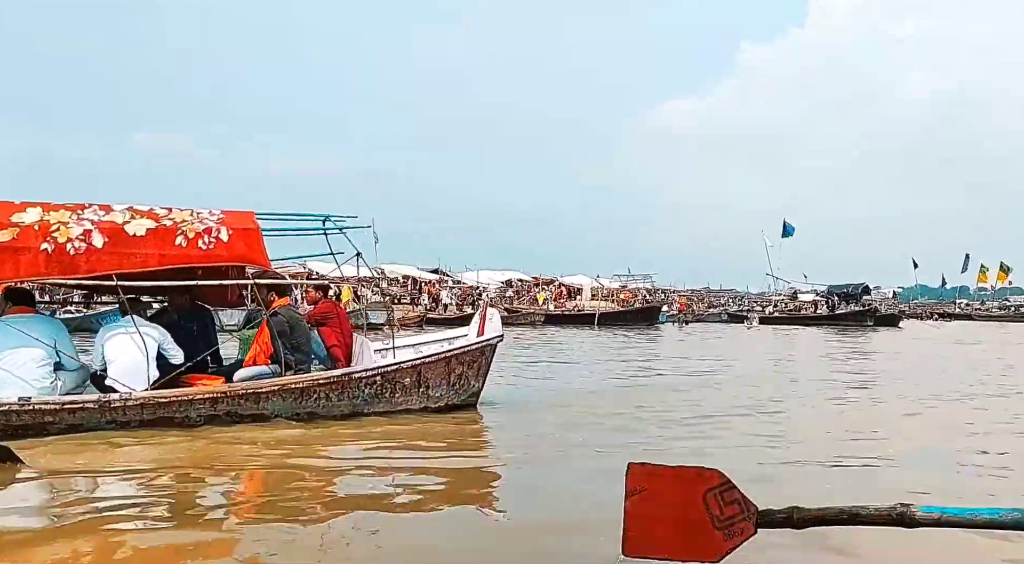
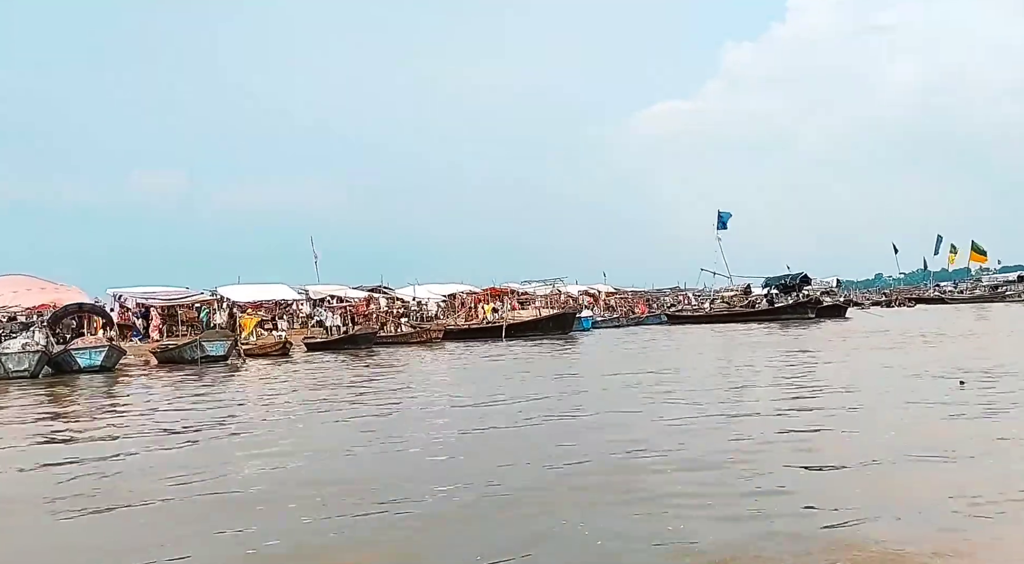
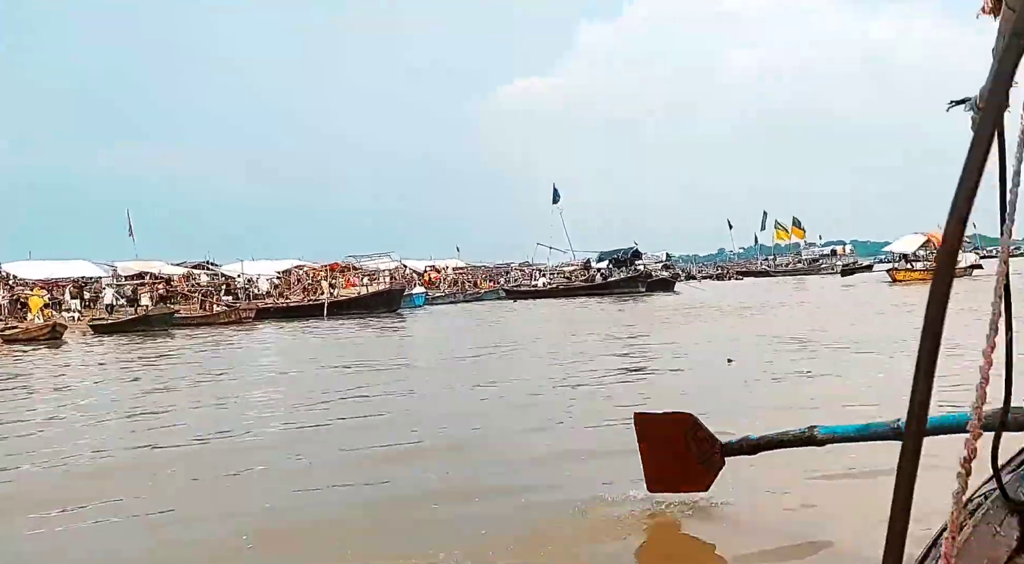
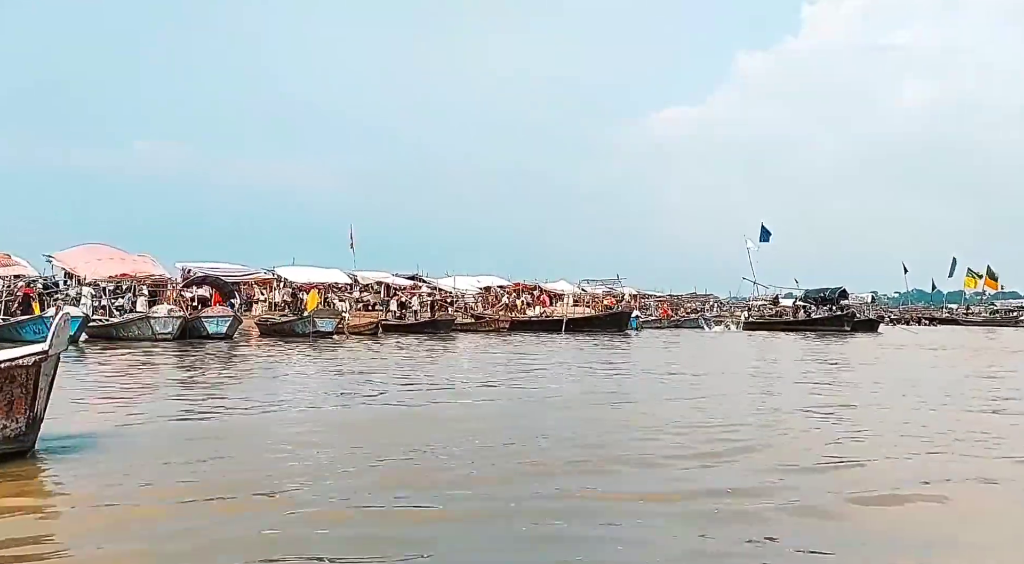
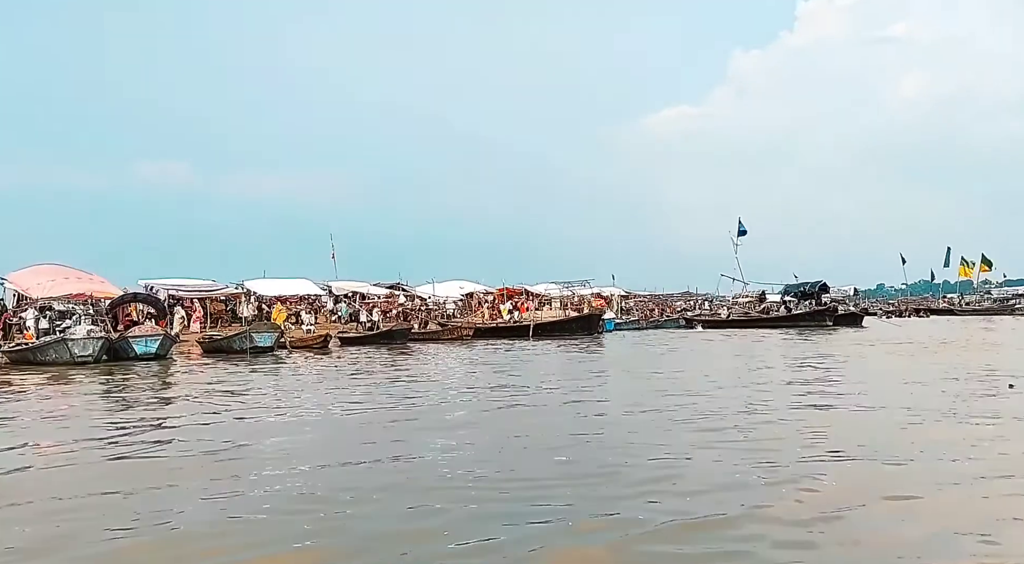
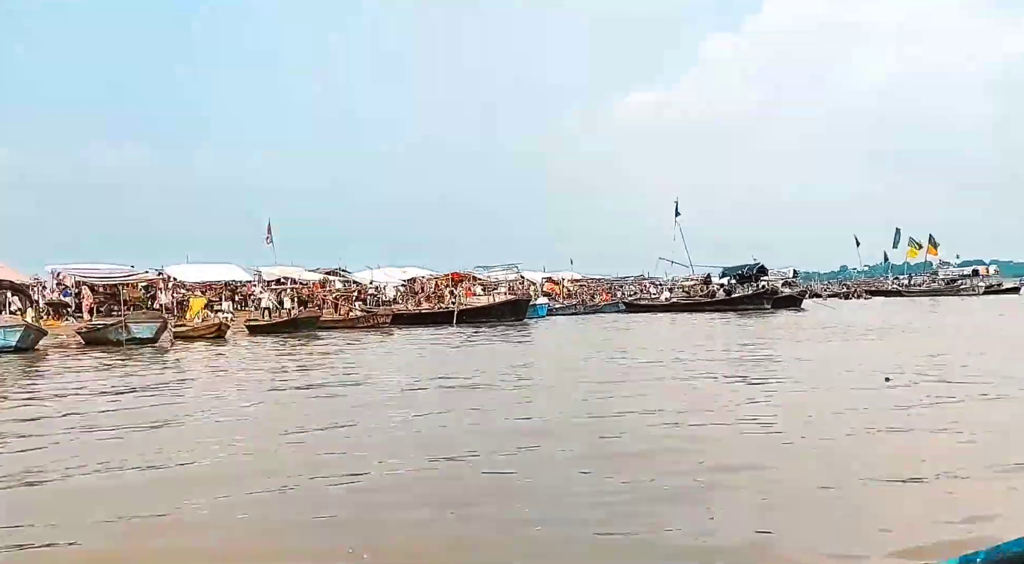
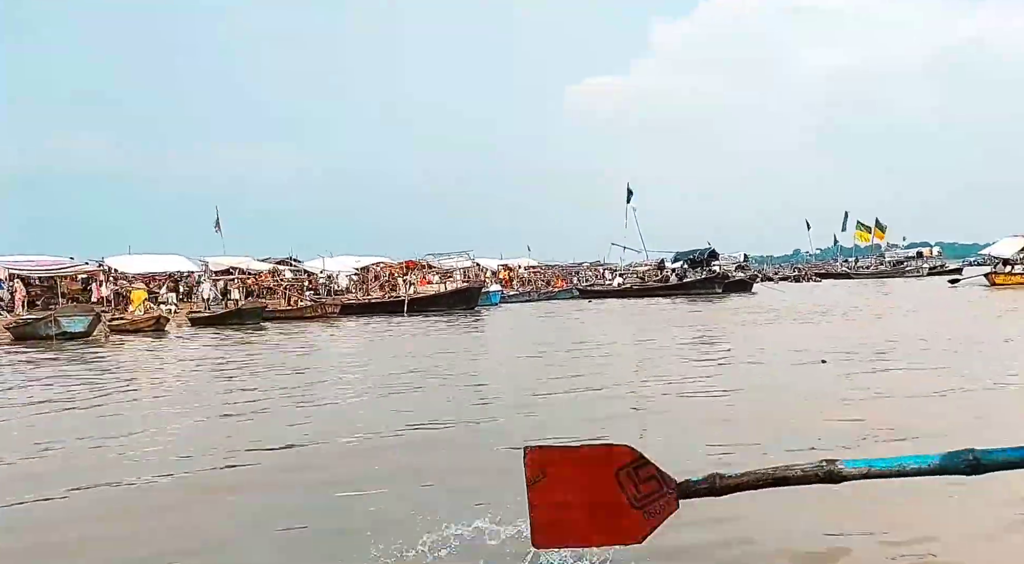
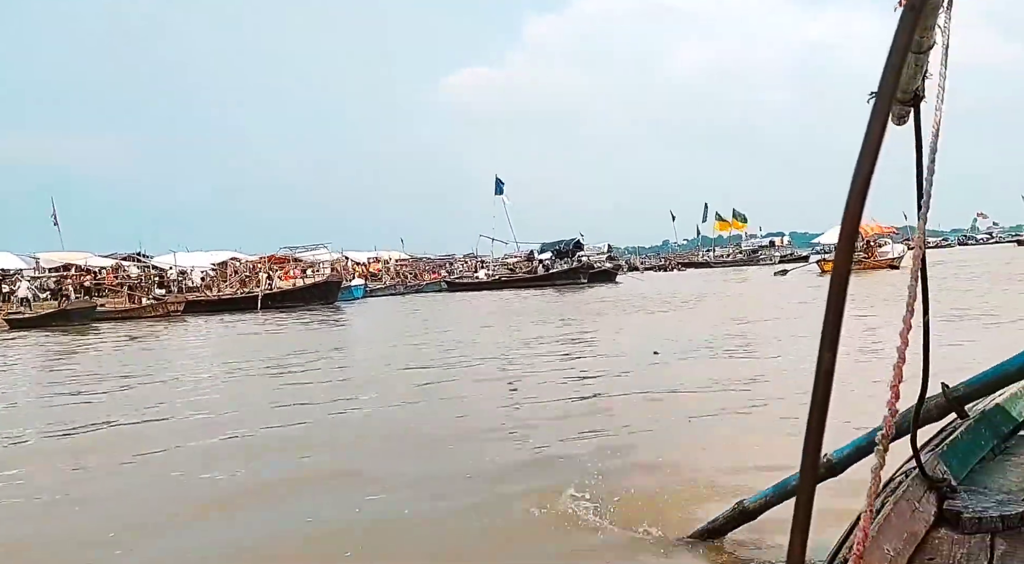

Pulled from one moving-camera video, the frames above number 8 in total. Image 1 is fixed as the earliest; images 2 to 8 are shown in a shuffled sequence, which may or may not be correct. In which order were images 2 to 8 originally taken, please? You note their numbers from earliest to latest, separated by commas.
4, 5, 2, 6, 7, 3, 8
